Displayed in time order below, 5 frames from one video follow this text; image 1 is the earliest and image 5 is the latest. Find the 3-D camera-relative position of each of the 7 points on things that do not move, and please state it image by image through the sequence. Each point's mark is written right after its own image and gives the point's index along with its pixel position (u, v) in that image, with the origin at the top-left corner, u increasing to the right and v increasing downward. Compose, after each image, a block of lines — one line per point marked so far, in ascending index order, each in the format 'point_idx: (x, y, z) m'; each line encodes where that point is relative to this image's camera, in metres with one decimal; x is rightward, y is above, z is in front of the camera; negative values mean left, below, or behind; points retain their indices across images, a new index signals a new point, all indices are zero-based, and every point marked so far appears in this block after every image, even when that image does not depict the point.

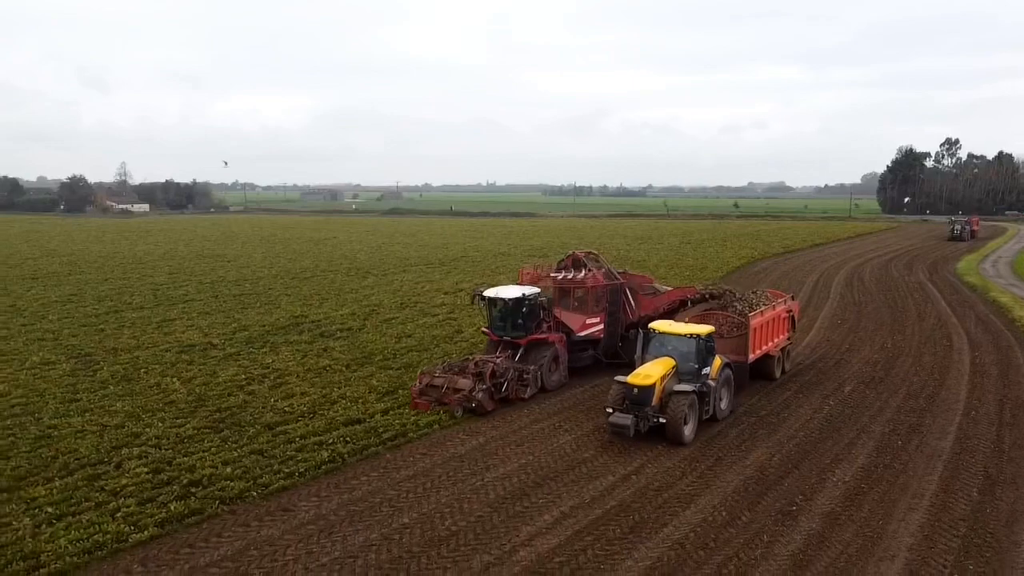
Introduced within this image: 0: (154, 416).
0: (-6.6, -2.4, +12.8) m
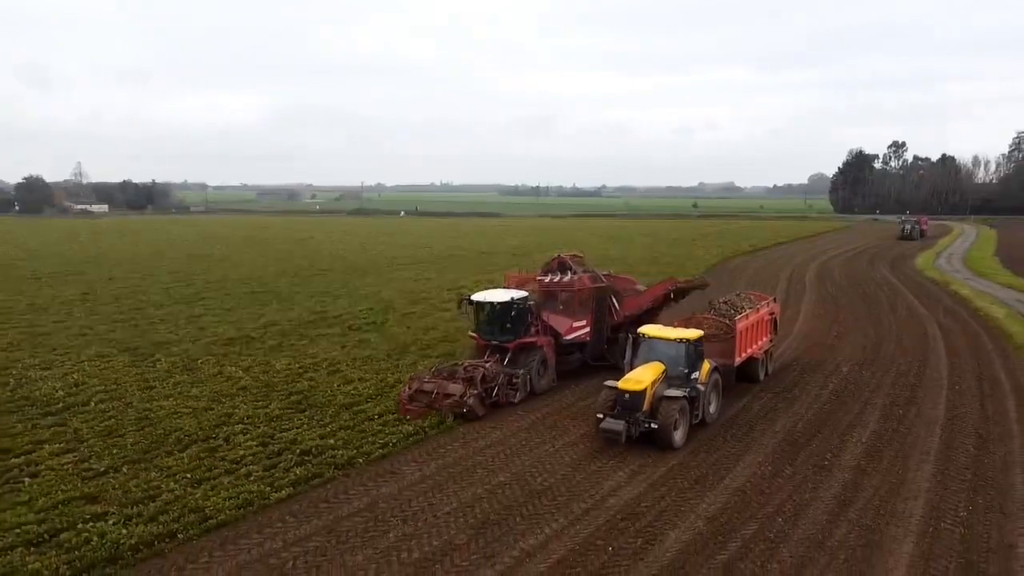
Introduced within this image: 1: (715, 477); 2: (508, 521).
0: (-5.5, -2.2, +13.9) m
1: (+3.2, -2.9, +10.9) m
2: (0.0, -3.1, +9.3) m
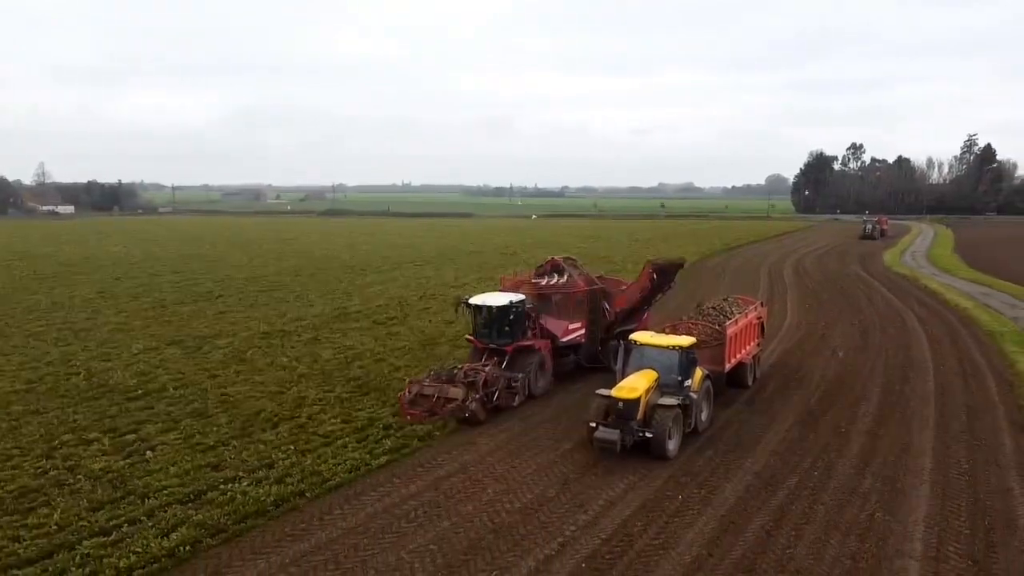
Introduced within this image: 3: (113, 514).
0: (-4.6, -2.1, +15.0) m
1: (+4.3, -2.7, +12.4) m
2: (+1.1, -2.9, +10.7) m
3: (-5.1, -2.9, +8.9) m
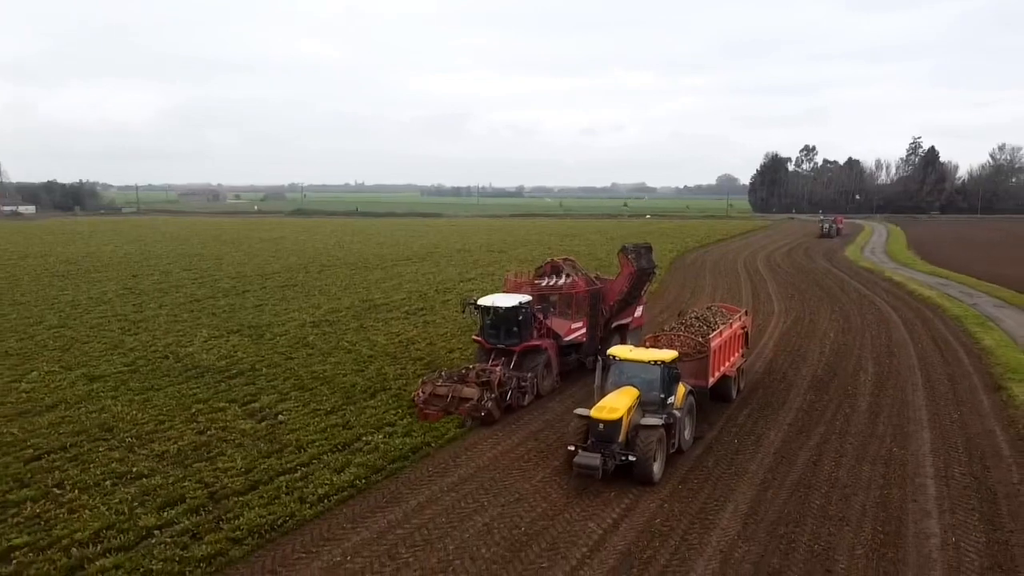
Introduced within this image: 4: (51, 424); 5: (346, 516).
0: (-3.3, -1.8, +16.8) m
1: (+5.7, -2.4, +14.8) m
2: (+2.6, -2.6, +12.9) m
3: (-3.5, -2.6, +10.7) m
4: (-8.1, -2.4, +12.2) m
5: (-2.2, -3.0, +9.1) m
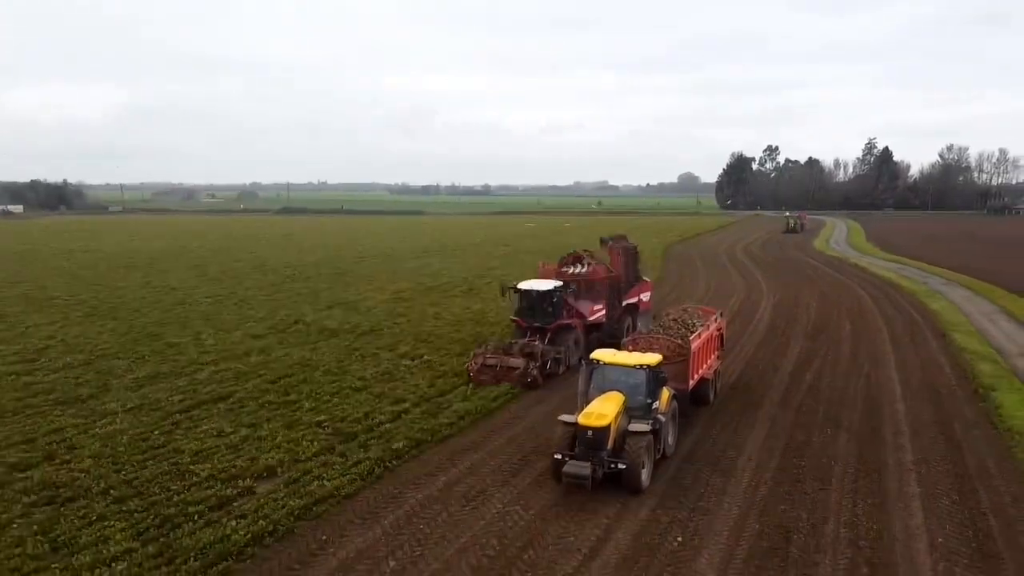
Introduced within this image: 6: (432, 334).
0: (-1.4, -1.2, +21.3) m
1: (+7.7, -1.7, +19.6) m
2: (+4.7, -1.9, +17.6) m
3: (-1.3, -2.0, +15.2) m
4: (-5.9, -1.8, +16.4) m
5: (+0.1, -2.3, +13.6) m
6: (-2.3, -1.3, +19.8) m
